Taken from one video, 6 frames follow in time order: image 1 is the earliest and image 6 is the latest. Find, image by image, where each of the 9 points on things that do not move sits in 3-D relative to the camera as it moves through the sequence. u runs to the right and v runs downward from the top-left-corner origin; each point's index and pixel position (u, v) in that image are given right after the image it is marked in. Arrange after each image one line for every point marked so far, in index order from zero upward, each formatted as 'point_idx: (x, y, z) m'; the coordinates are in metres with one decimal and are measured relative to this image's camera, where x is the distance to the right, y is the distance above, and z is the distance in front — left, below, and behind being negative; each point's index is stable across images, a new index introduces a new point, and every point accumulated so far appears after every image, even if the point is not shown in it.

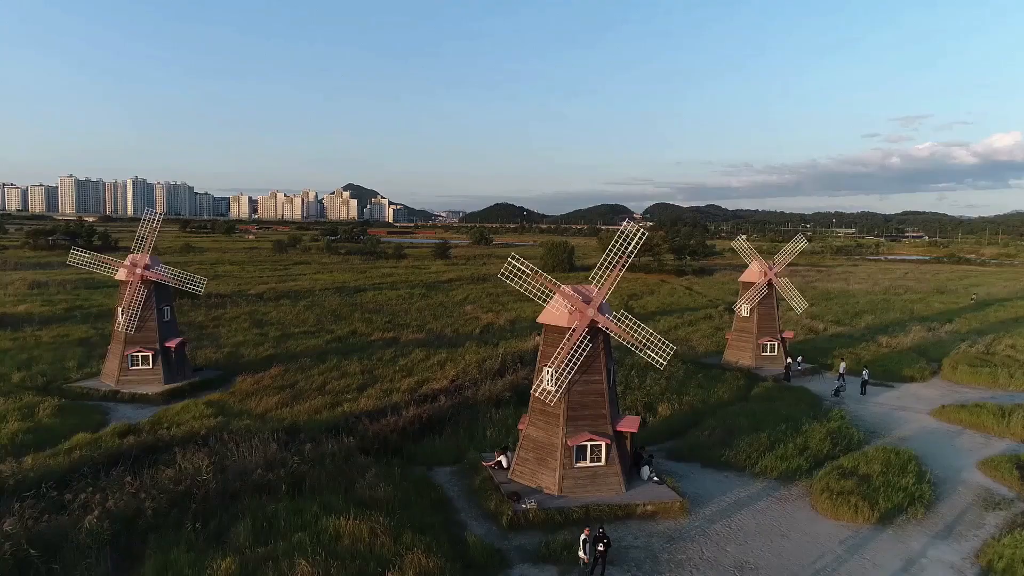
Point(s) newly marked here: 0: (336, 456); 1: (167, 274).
0: (-2.8, -2.7, +11.2) m
1: (-8.6, +0.3, +17.6) m
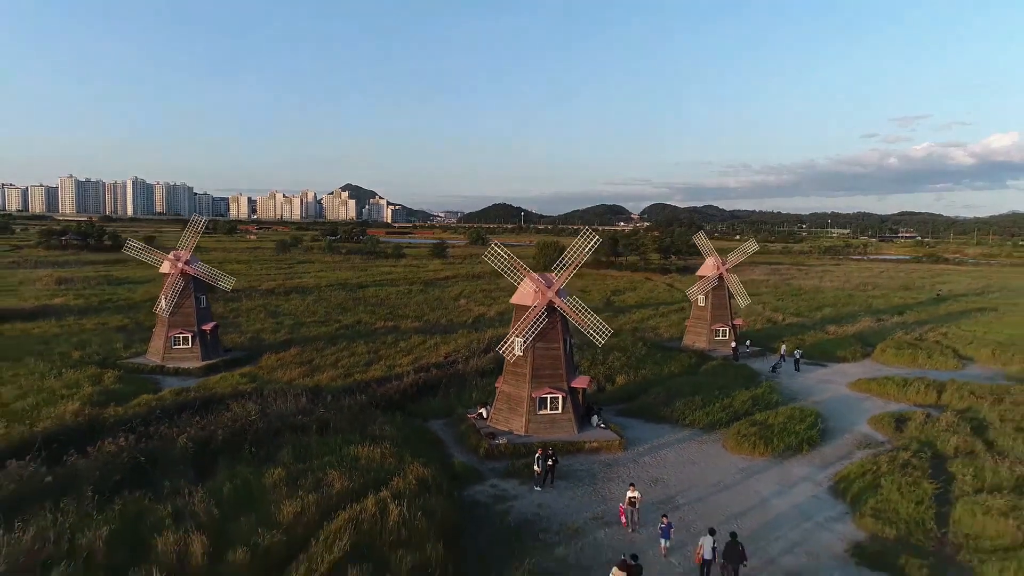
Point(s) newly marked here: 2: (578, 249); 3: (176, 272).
0: (-3.2, -2.4, +14.2) m
1: (-9.0, +0.5, +20.6) m
2: (+1.6, +0.9, +17.1) m
3: (-9.4, +0.5, +19.7) m
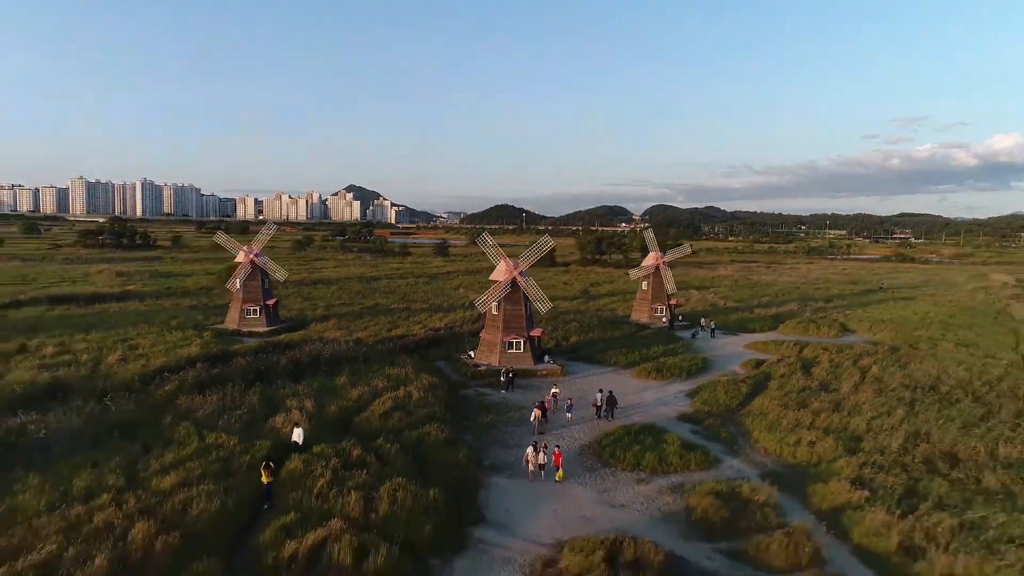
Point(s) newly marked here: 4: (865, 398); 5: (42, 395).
0: (-3.9, -1.9, +21.1) m
1: (-9.6, +1.0, +27.5) m
2: (+1.0, +1.5, +23.9) m
3: (-10.0, +1.0, +26.7) m
4: (+8.3, -2.6, +16.8) m
5: (-10.1, -2.2, +15.1) m
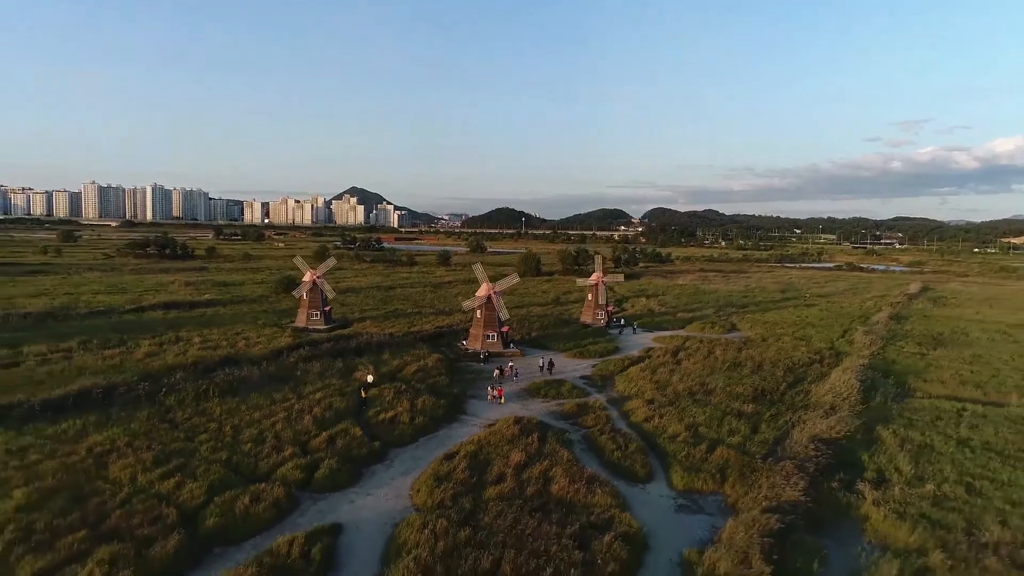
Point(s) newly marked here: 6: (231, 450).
0: (-4.9, -2.5, +33.1) m
1: (-10.6, +0.5, +39.5) m
2: (0.0, +0.9, +35.9) m
3: (-11.1, +0.5, +38.6) m
4: (+7.3, -3.2, +28.7) m
5: (-11.1, -2.8, +27.1) m
6: (-6.8, -3.9, +17.2) m
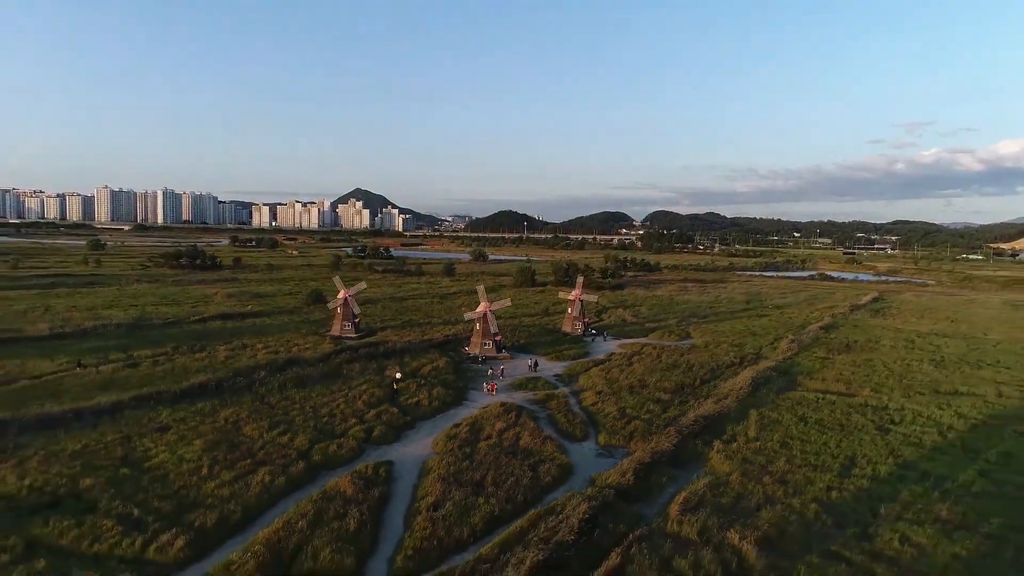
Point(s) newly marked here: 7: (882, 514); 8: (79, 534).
0: (-5.4, -3.5, +42.4) m
1: (-11.1, -0.6, +48.9) m
2: (-0.5, -0.2, +45.2) m
3: (-11.5, -0.6, +48.0) m
4: (+6.8, -4.3, +38.0) m
5: (-11.7, -3.8, +36.5) m
6: (-7.4, -5.0, +26.6) m
7: (+9.9, -6.1, +19.0) m
8: (-10.2, -5.8, +16.7) m
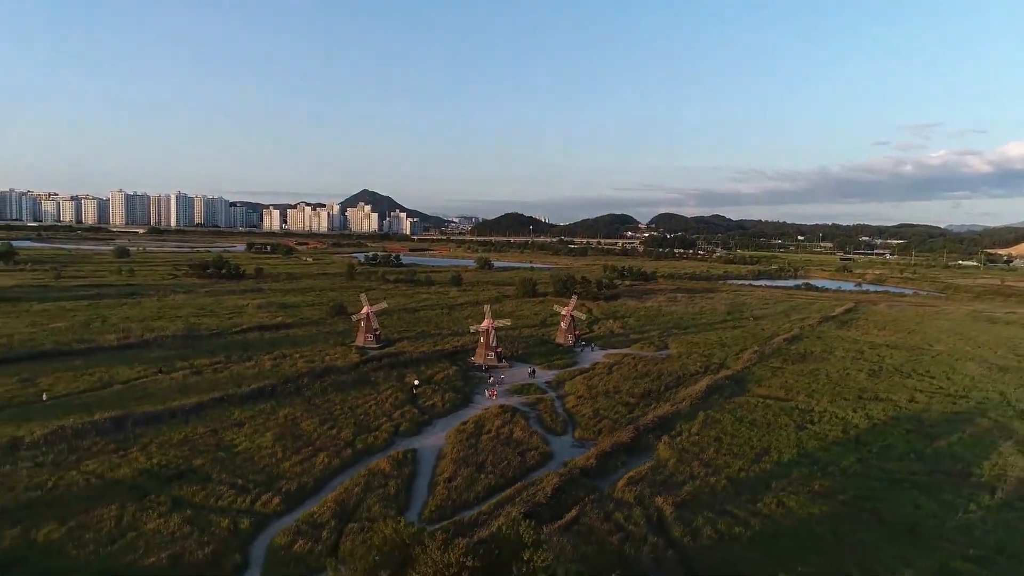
0: (-5.4, -4.9, +49.9) m
1: (-11.1, -1.9, +56.4) m
2: (-0.5, -1.5, +52.7) m
3: (-11.5, -1.9, +55.5) m
4: (+6.7, -5.6, +45.4) m
5: (-11.8, -5.1, +44.0) m
6: (-7.6, -6.3, +34.1) m
7: (+9.7, -7.4, +26.3) m
8: (-10.5, -7.1, +24.2) m
